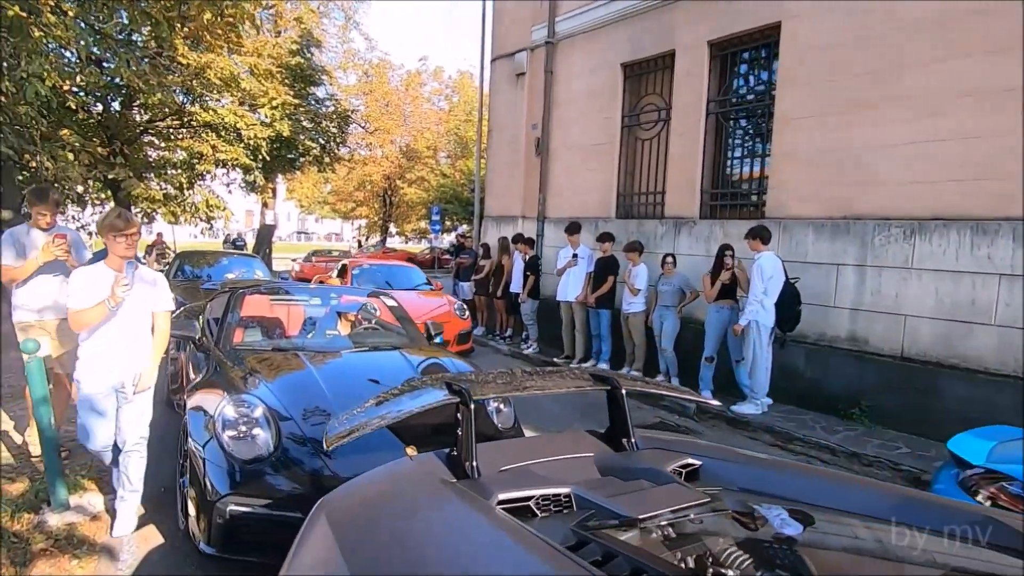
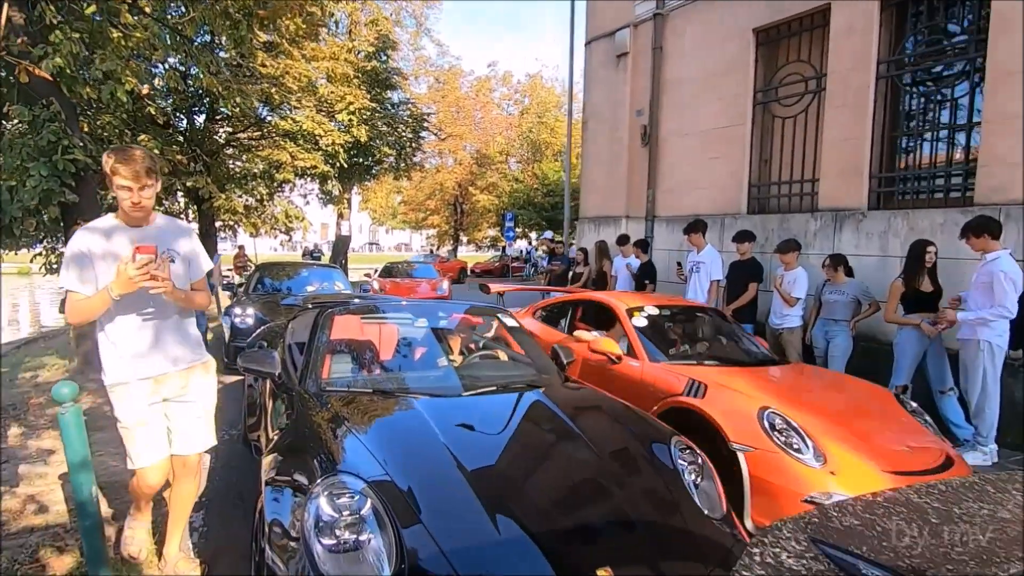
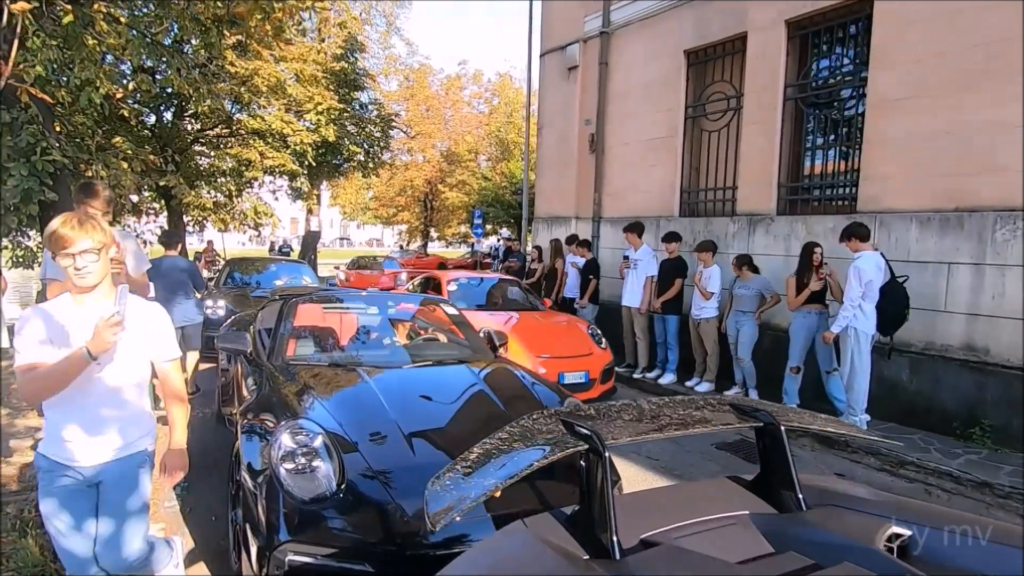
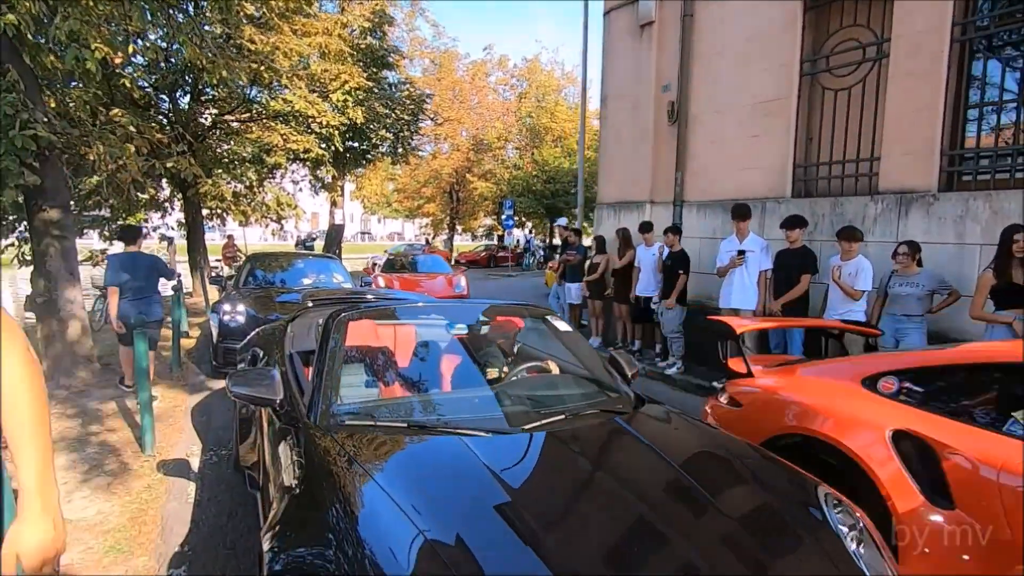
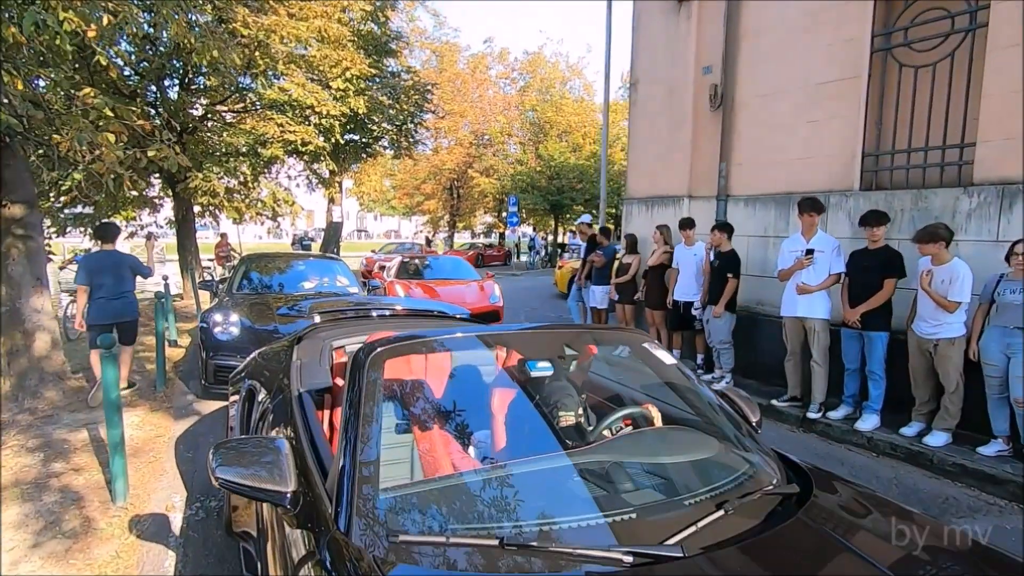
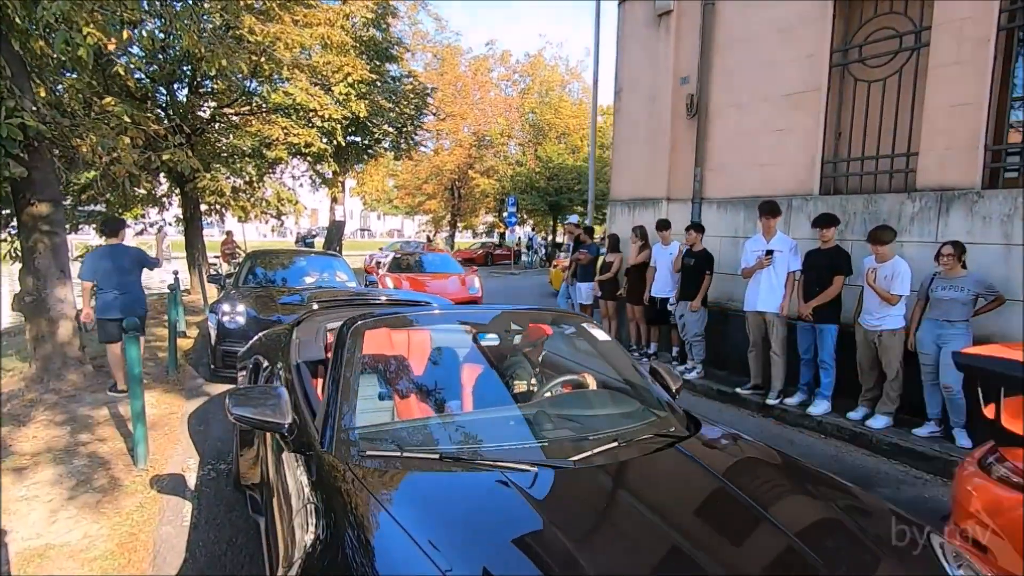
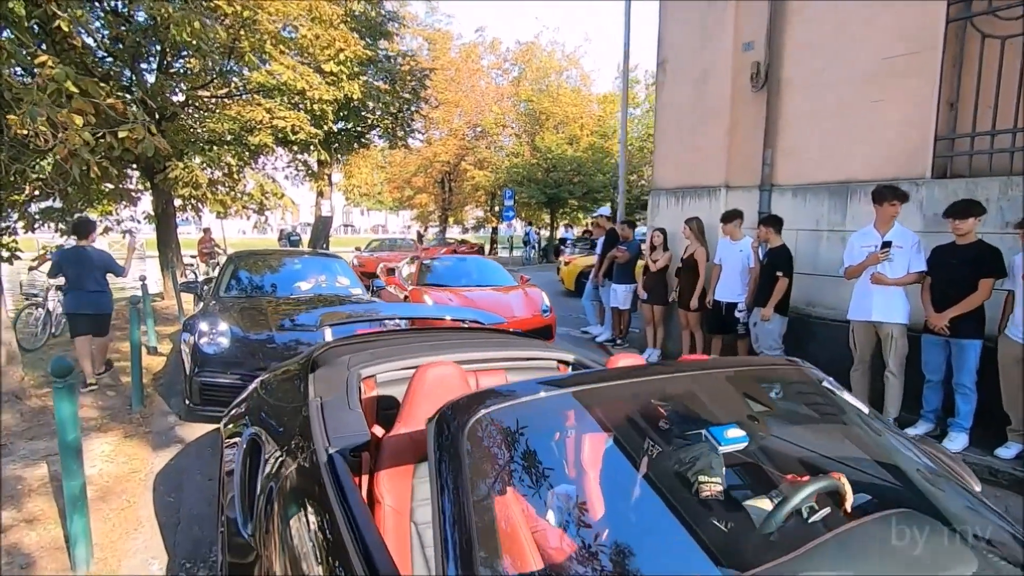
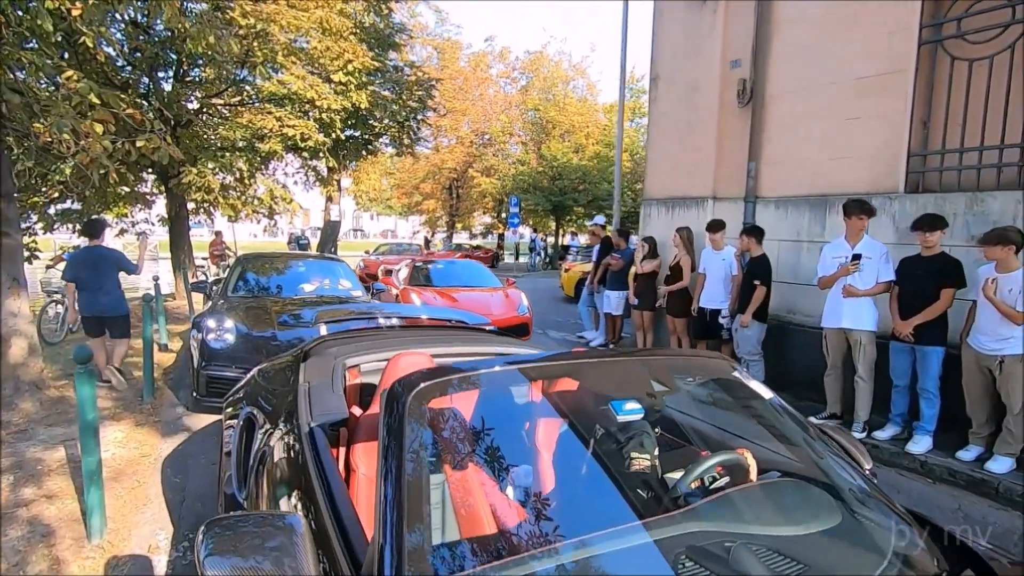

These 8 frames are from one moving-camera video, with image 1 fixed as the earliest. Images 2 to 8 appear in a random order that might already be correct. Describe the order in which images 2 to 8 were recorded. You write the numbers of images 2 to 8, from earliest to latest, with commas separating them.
3, 2, 4, 6, 5, 8, 7
